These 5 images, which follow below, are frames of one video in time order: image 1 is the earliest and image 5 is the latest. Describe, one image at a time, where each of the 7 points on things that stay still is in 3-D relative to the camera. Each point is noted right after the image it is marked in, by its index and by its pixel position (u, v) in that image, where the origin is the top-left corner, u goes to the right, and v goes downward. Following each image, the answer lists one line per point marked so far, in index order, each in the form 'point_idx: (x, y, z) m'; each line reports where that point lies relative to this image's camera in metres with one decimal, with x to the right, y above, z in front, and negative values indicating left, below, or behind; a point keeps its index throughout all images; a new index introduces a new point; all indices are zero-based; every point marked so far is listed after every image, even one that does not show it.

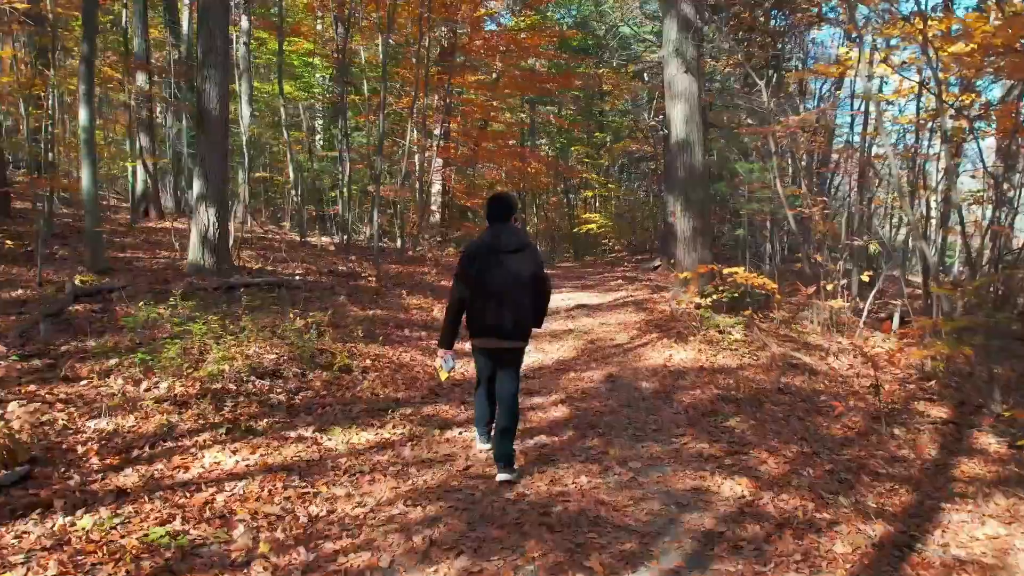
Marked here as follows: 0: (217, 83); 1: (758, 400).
0: (-3.1, +2.2, +7.6) m
1: (+1.6, -0.7, +4.6) m
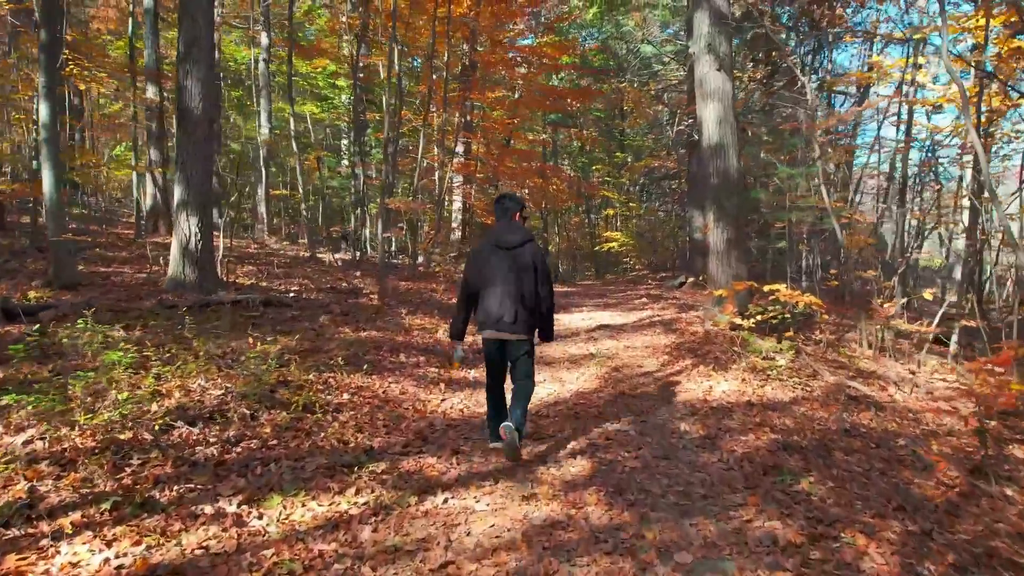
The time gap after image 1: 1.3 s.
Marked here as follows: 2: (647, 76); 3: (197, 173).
0: (-3.0, +2.0, +6.9) m
1: (+1.6, -0.8, +3.7) m
2: (+3.1, +4.9, +17.0) m
3: (-3.0, +1.1, +7.0) m
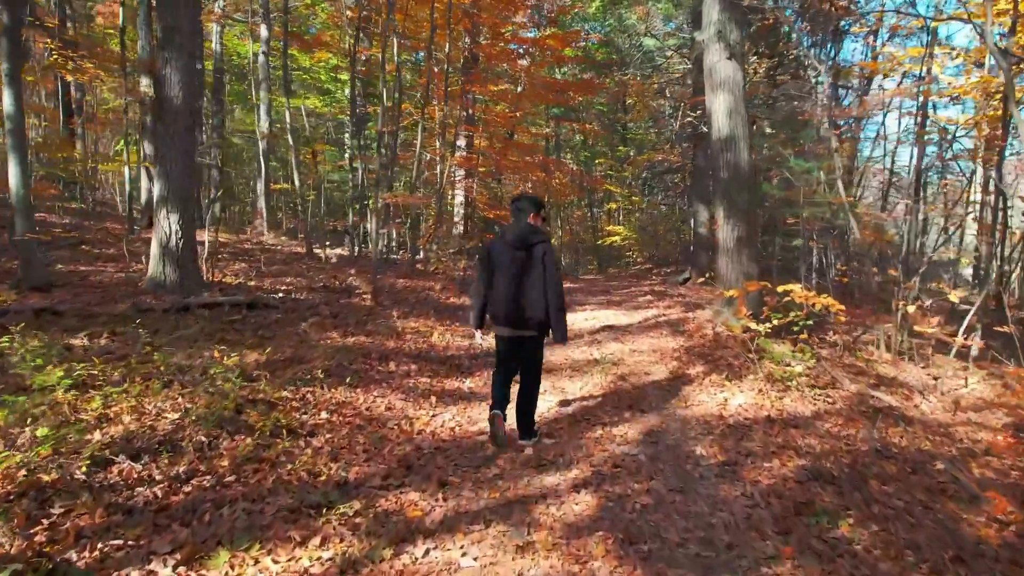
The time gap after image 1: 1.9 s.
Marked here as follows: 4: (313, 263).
0: (-3.0, +2.0, +6.5) m
1: (+1.6, -0.9, +3.3) m
2: (+3.2, +5.0, +16.6) m
3: (-3.0, +1.1, +6.6) m
4: (-3.5, +0.4, +12.7) m
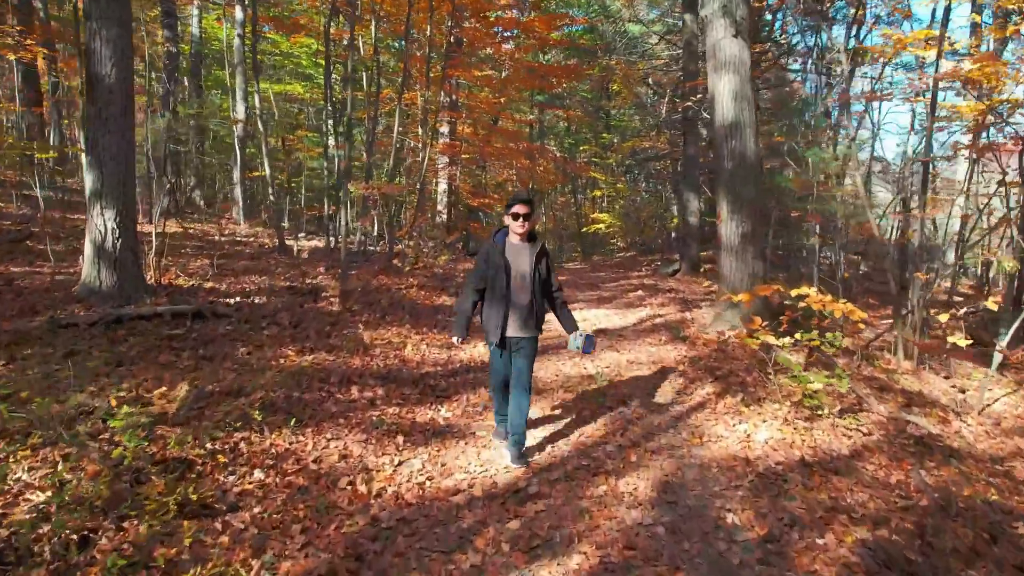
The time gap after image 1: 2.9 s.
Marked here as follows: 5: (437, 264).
0: (-3.1, +1.9, +5.6) m
1: (+1.5, -1.0, +2.6) m
2: (+2.8, +5.2, +15.8) m
3: (-3.2, +1.0, +5.7) m
4: (-3.8, +0.5, +11.9) m
5: (-1.3, +0.4, +12.2) m
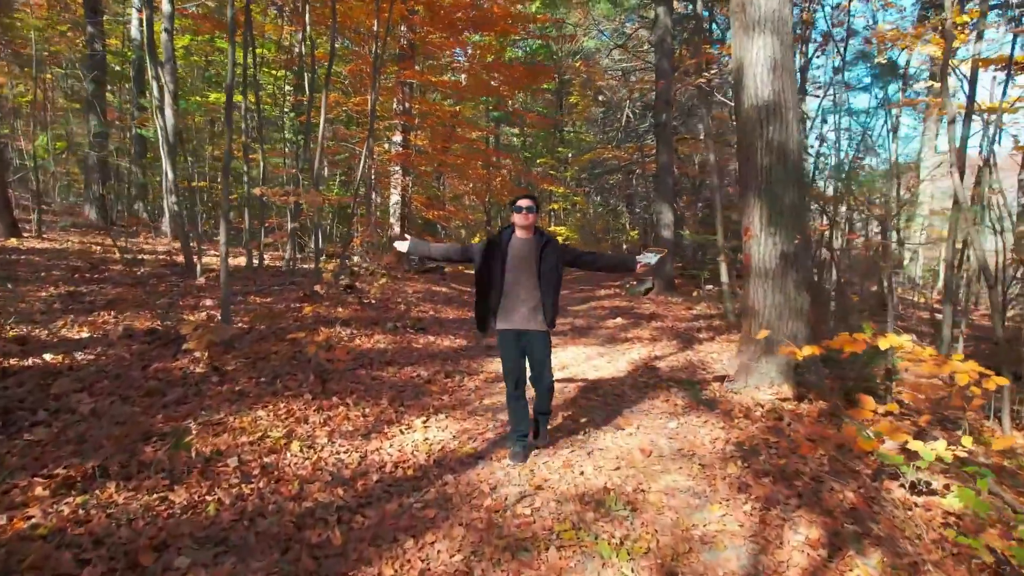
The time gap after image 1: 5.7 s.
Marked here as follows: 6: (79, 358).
0: (-3.3, +1.6, +3.2) m
1: (+1.5, -1.2, +0.4) m
2: (+2.0, +4.7, +13.8) m
3: (-3.4, +0.7, +3.3) m
4: (-4.3, +0.1, +9.4) m
5: (-1.9, 0.0, +9.9) m
6: (-2.6, -0.4, +4.5) m
